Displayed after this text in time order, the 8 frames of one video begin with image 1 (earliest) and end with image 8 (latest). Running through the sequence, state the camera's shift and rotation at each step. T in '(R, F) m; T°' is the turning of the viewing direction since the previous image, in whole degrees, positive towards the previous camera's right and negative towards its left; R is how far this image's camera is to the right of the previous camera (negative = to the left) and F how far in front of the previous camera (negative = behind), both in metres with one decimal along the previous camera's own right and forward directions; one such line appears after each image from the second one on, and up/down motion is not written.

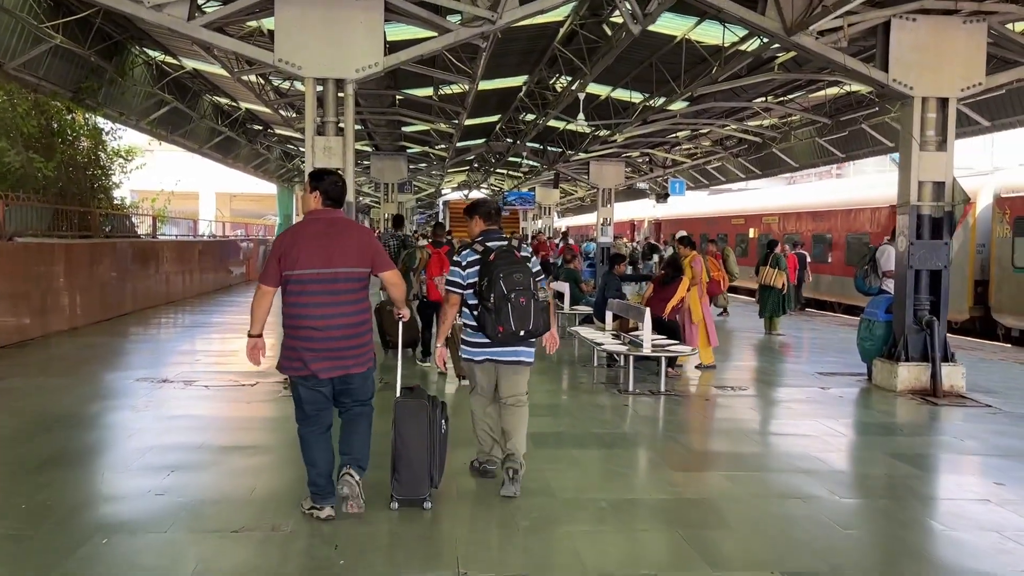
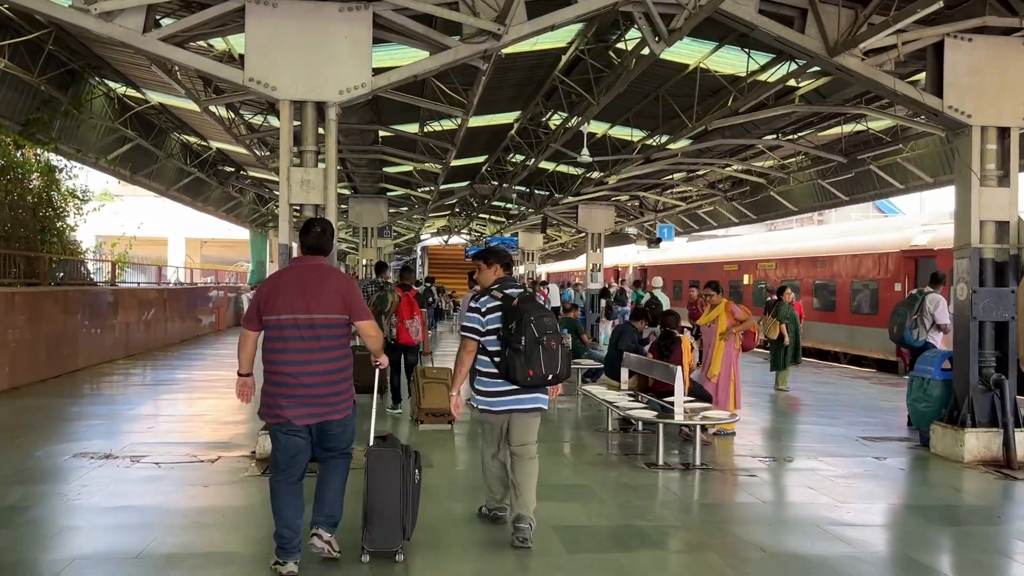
(-0.3, +1.3) m; +2°
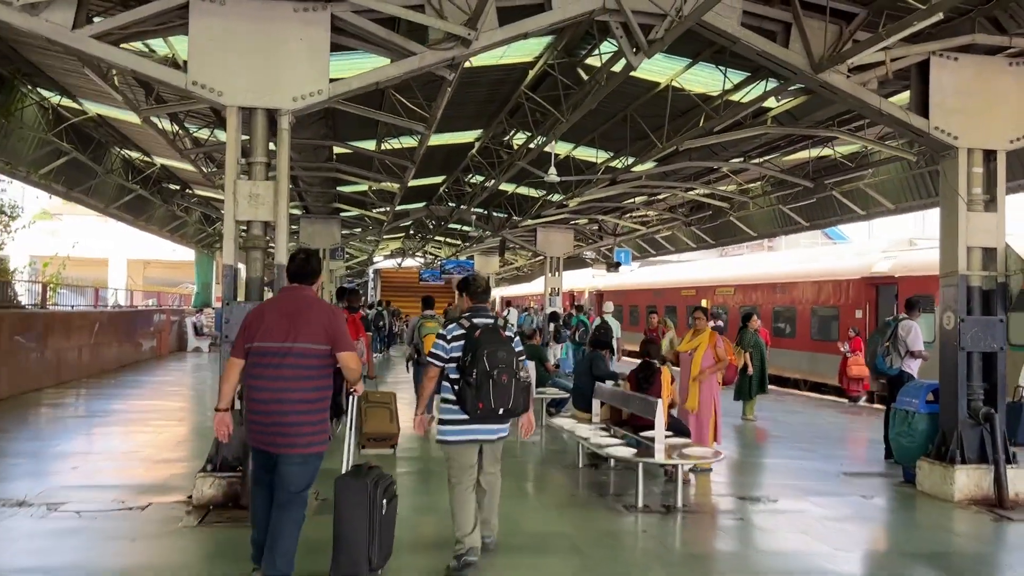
(-0.1, +0.6) m; +3°
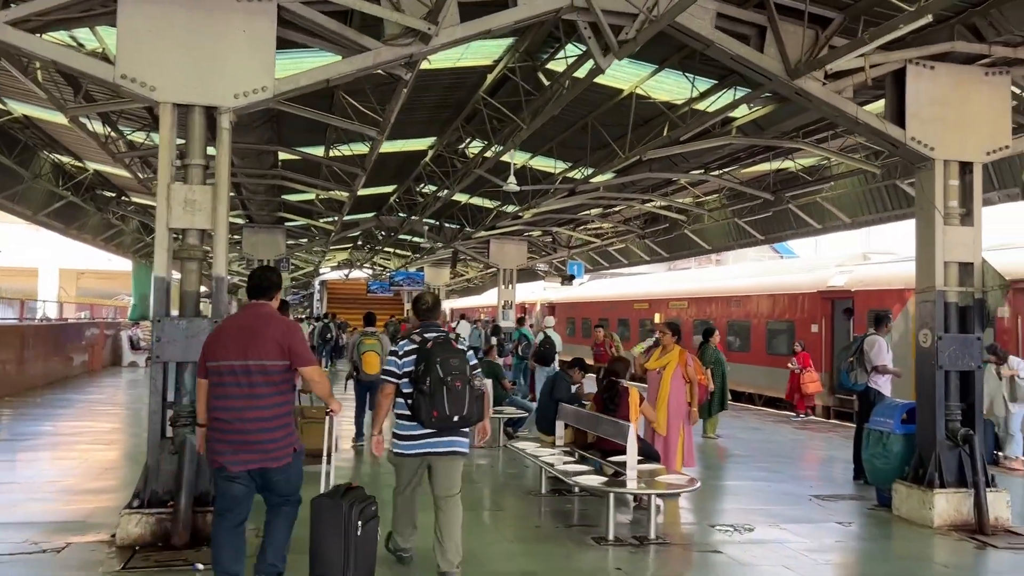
(-0.1, +0.5) m; +4°
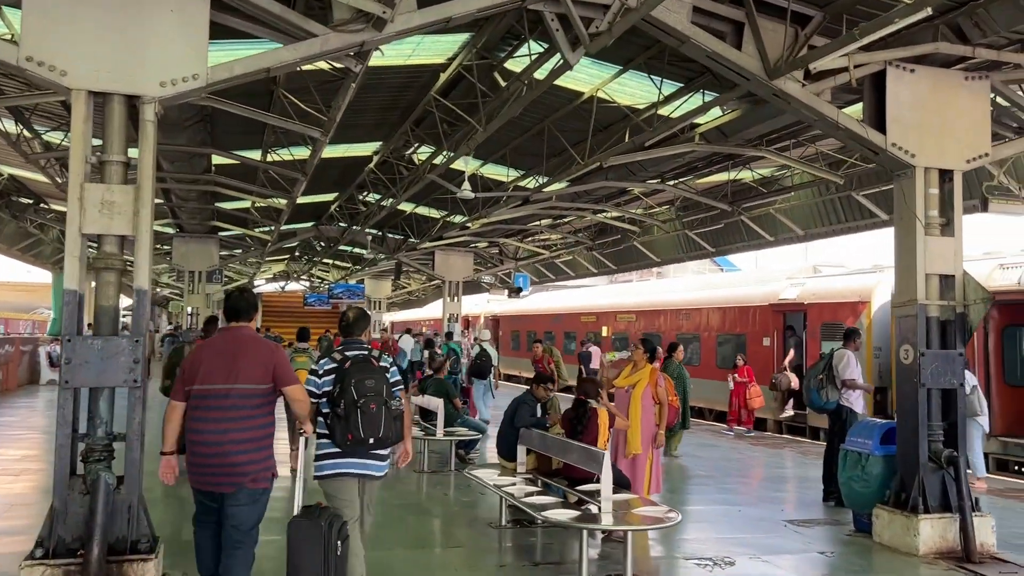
(-0.2, +0.6) m; +4°
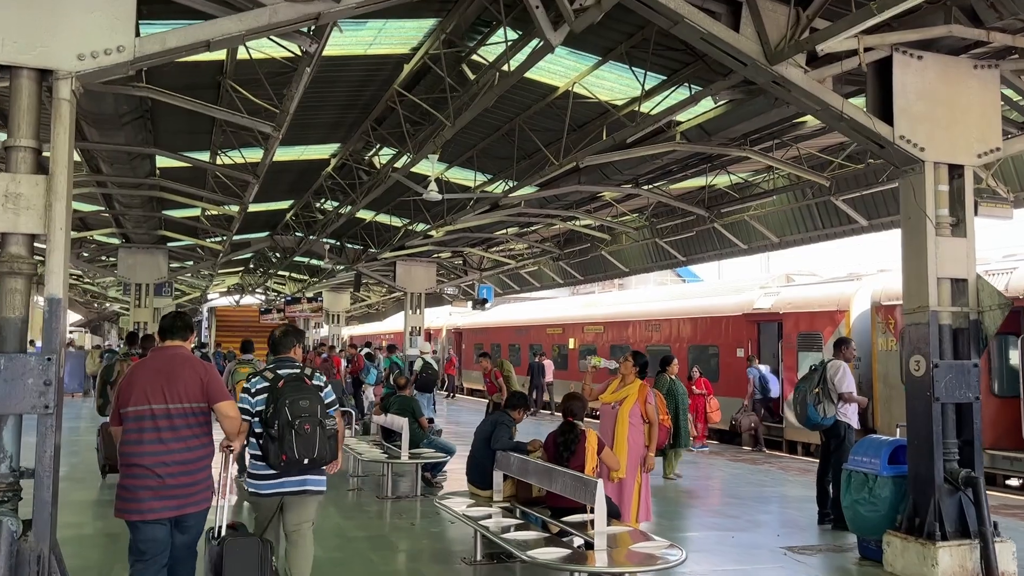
(-0.1, +0.7) m; +3°
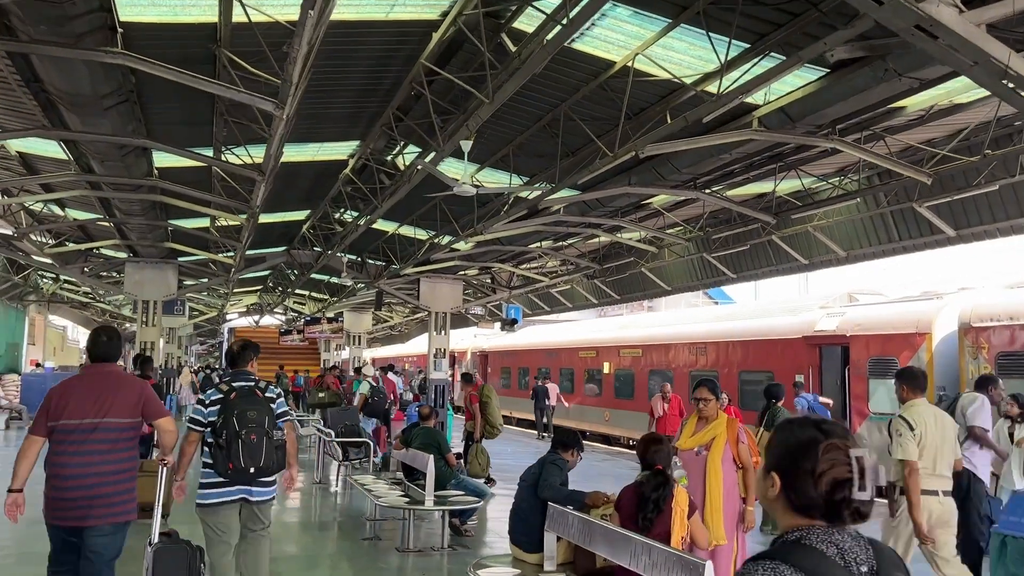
(-0.2, +1.5) m; -2°
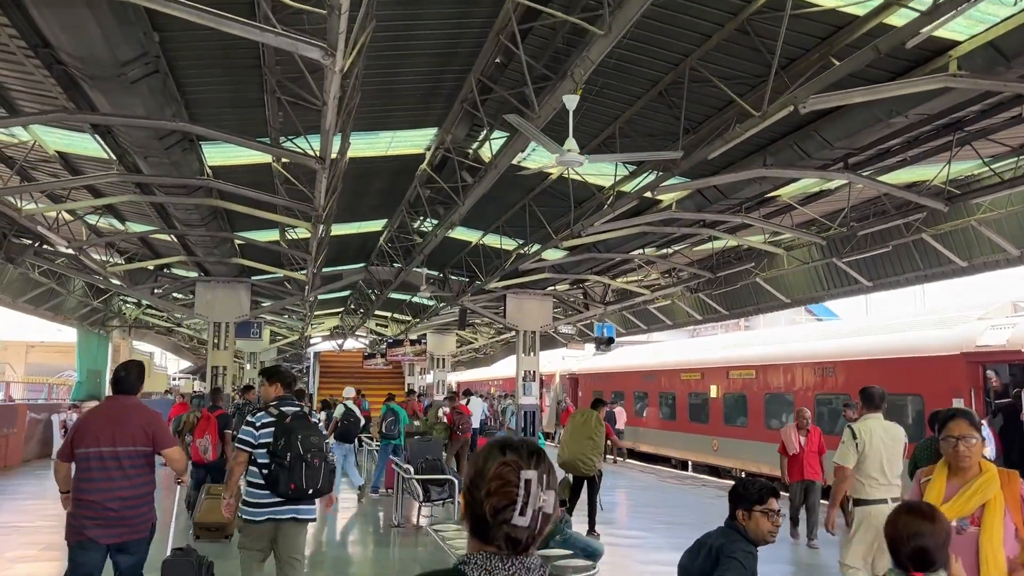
(-0.3, +1.8) m; -6°
